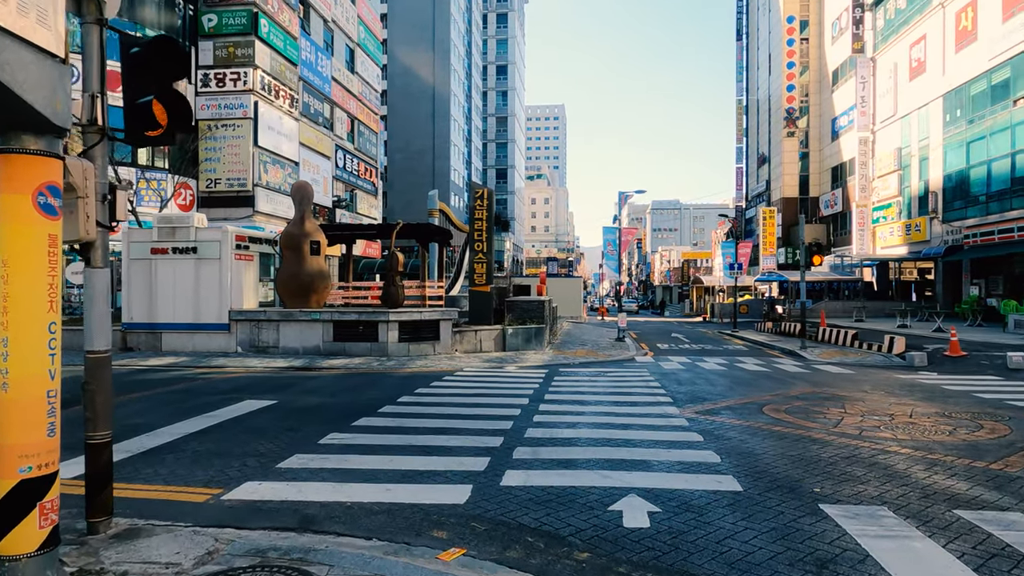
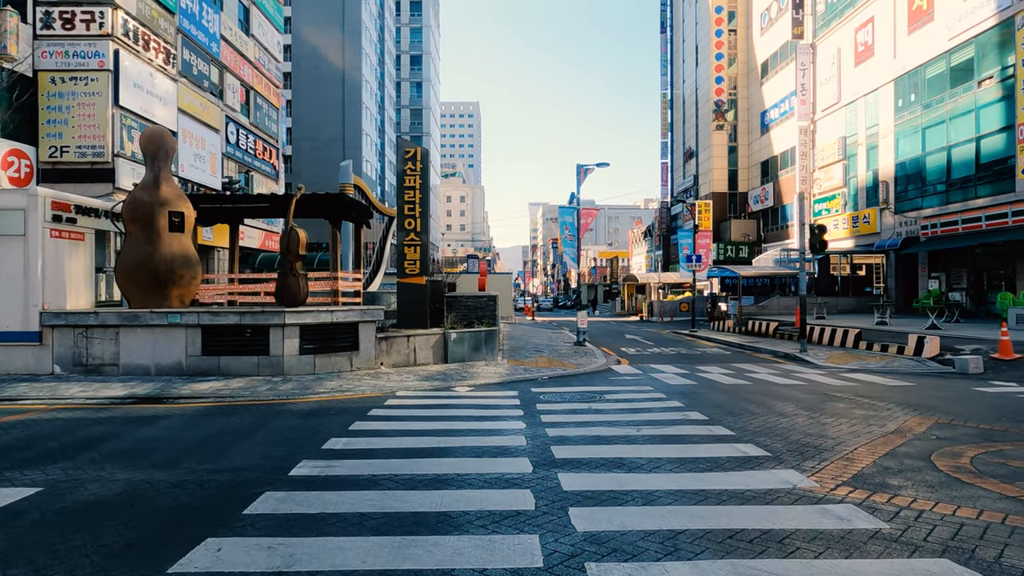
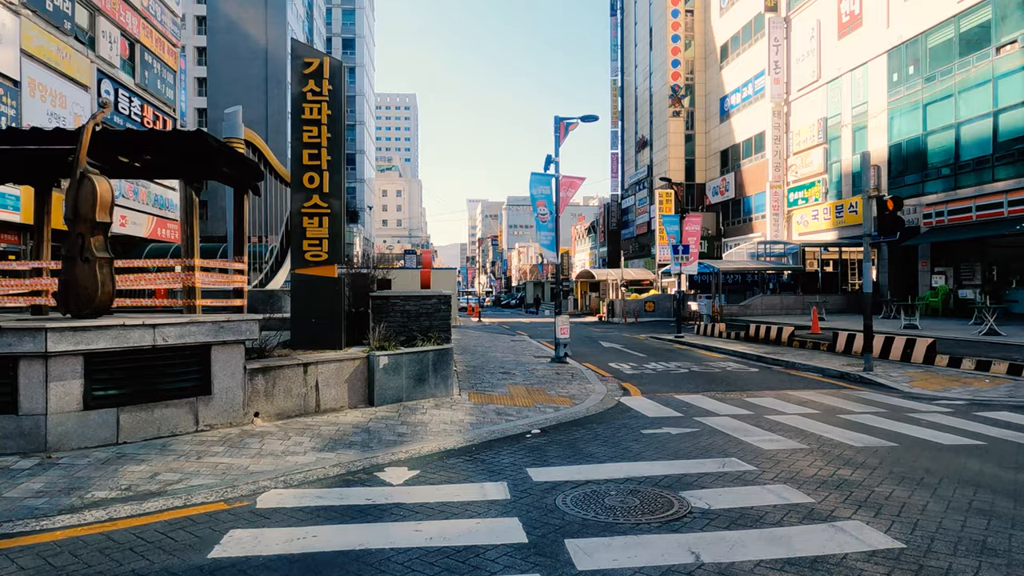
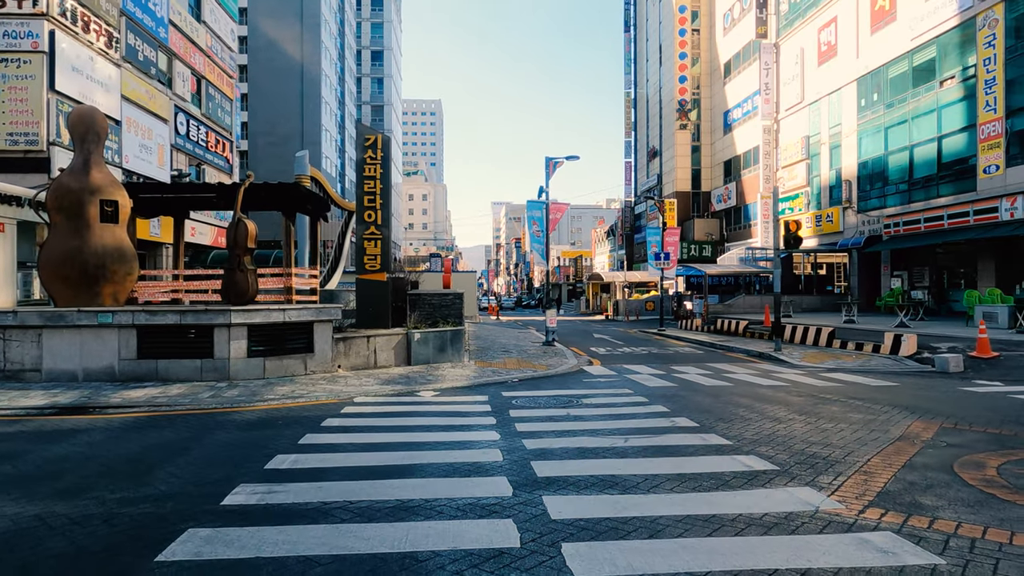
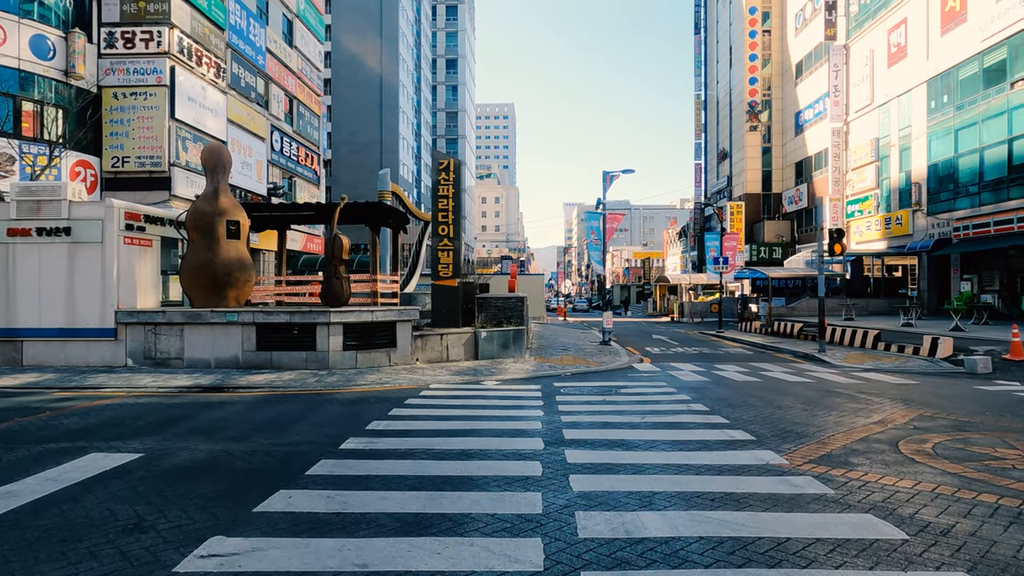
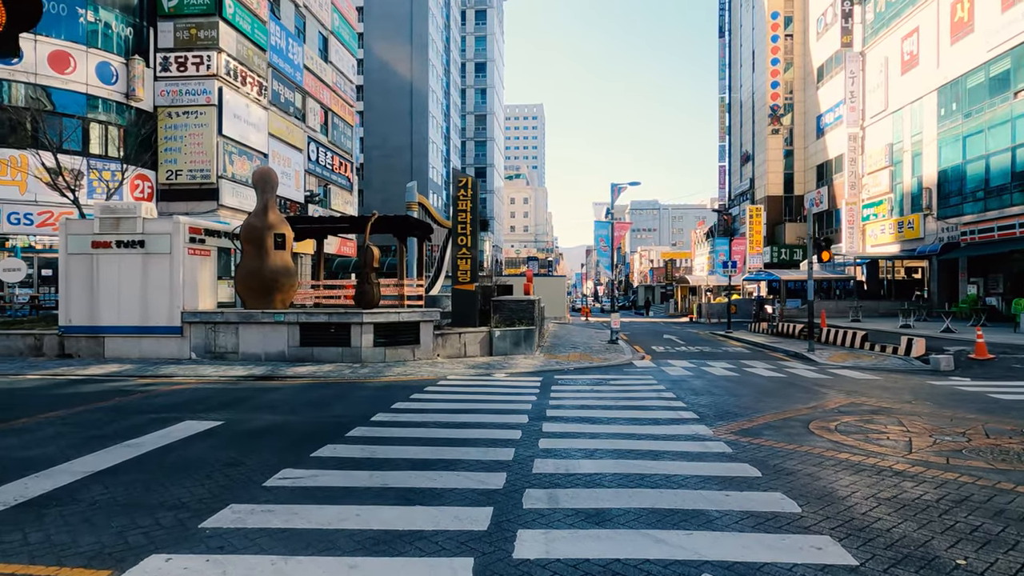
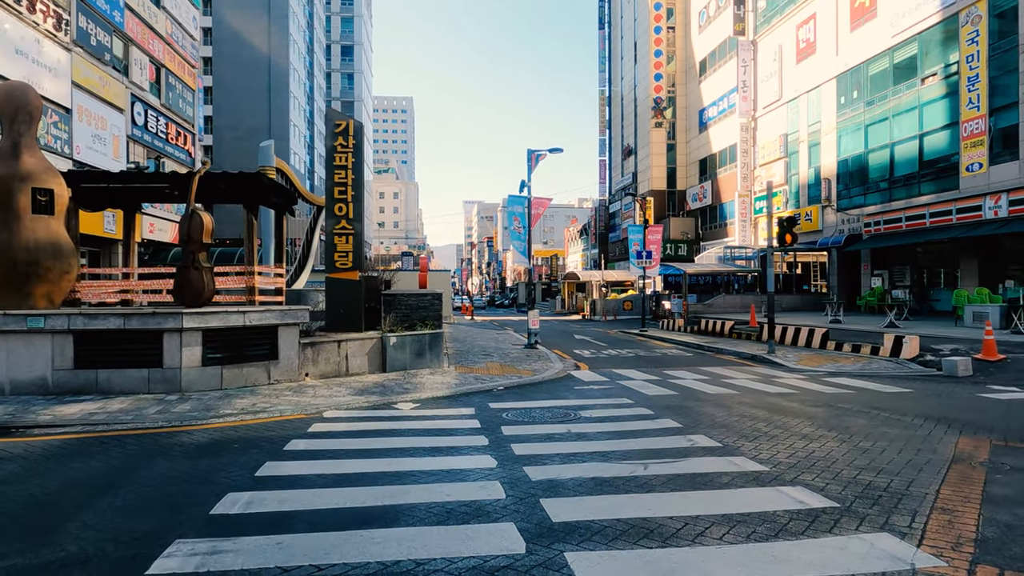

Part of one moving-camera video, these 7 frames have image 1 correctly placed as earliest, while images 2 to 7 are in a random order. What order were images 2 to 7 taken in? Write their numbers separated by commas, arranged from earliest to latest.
6, 5, 2, 4, 7, 3
